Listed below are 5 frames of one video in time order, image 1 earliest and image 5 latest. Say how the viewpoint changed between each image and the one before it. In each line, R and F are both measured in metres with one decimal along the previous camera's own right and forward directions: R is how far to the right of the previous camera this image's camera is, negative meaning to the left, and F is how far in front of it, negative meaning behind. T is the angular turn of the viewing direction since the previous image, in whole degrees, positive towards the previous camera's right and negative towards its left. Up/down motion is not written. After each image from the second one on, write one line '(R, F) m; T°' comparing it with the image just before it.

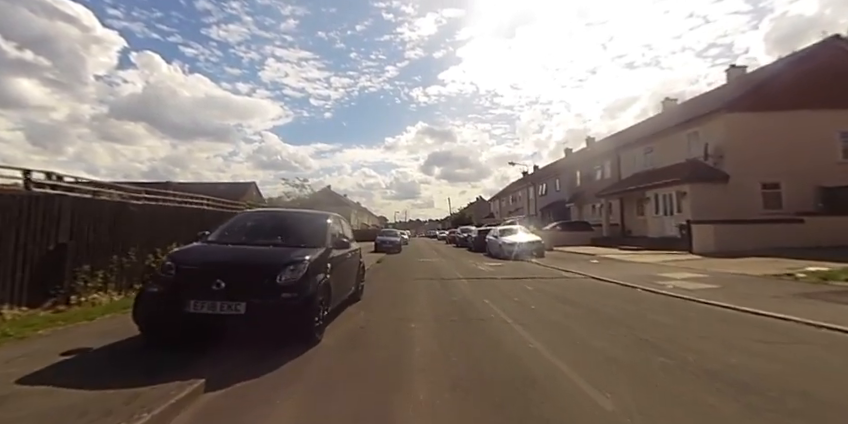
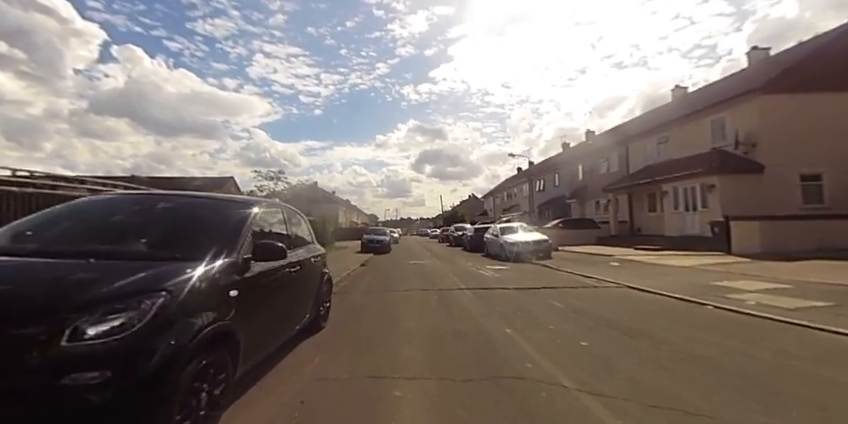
(0.0, +3.3) m; +1°
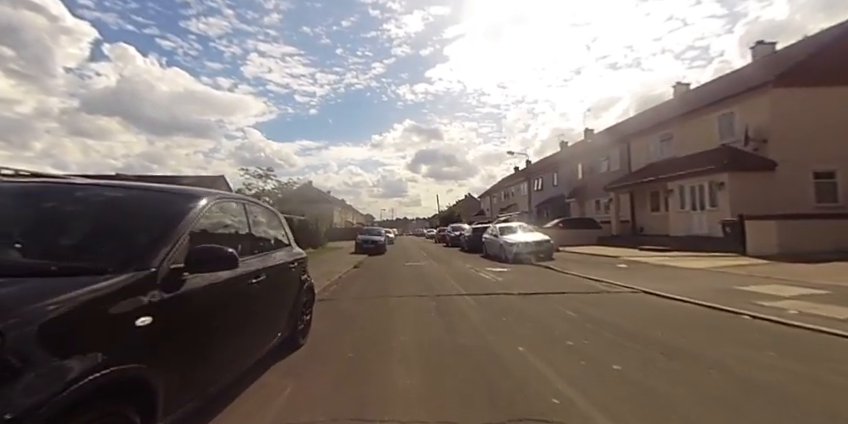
(0.0, +1.1) m; +1°
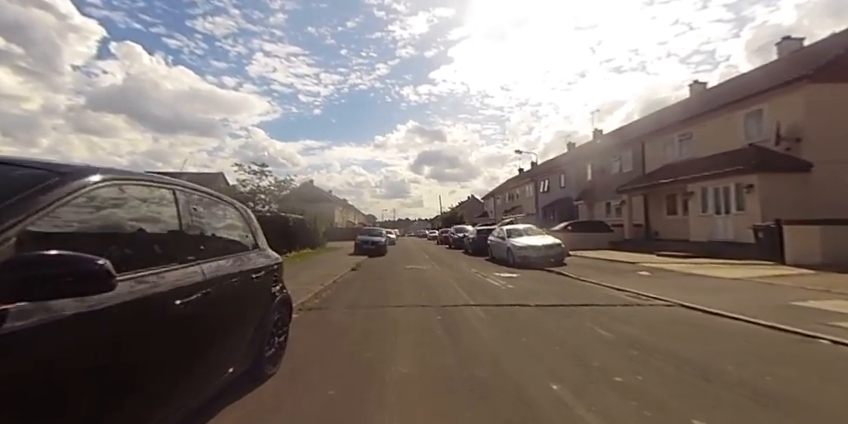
(-0.1, +1.4) m; 0°
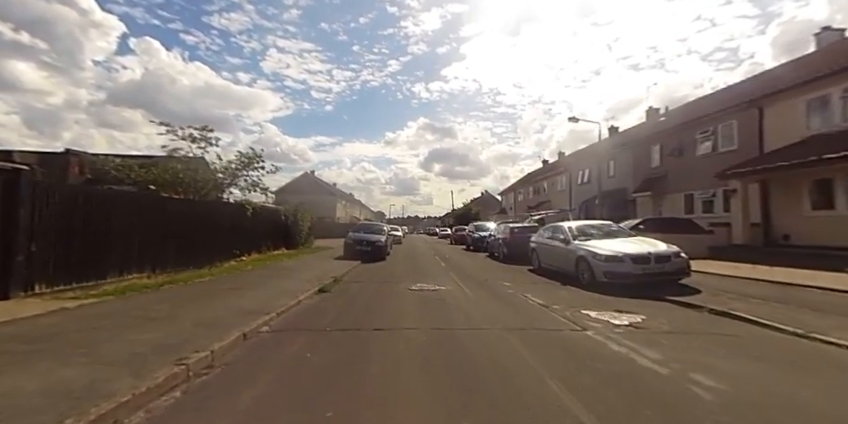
(-0.4, +8.7) m; -2°
